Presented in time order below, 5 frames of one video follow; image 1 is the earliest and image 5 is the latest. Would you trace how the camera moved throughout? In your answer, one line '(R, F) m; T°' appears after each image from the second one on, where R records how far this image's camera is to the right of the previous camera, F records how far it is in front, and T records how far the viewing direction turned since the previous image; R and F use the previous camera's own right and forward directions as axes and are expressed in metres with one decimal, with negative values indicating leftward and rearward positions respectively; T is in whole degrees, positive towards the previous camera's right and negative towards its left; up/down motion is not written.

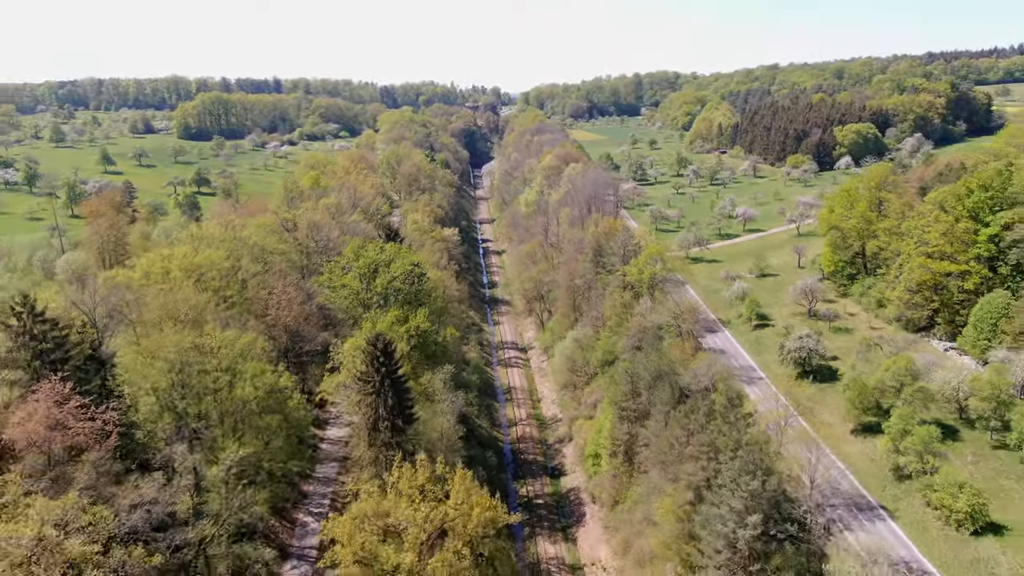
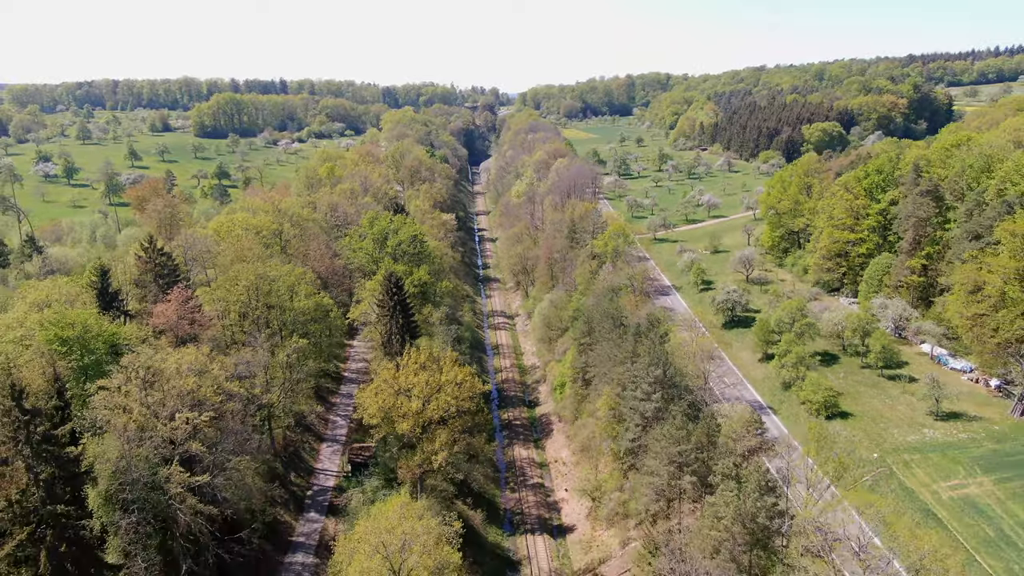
(+1.4, -12.6) m; 0°
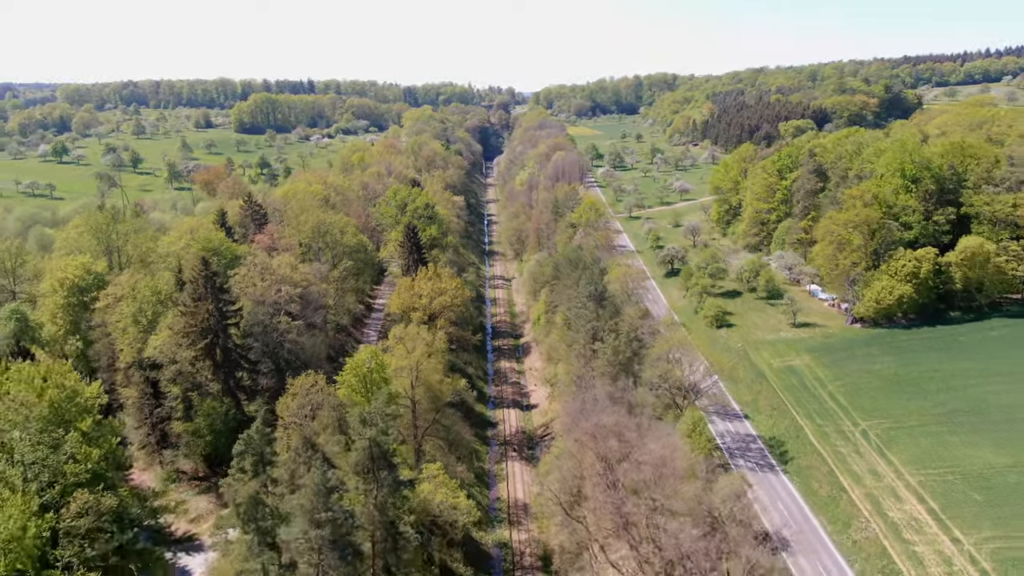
(+3.2, -19.6) m; -1°
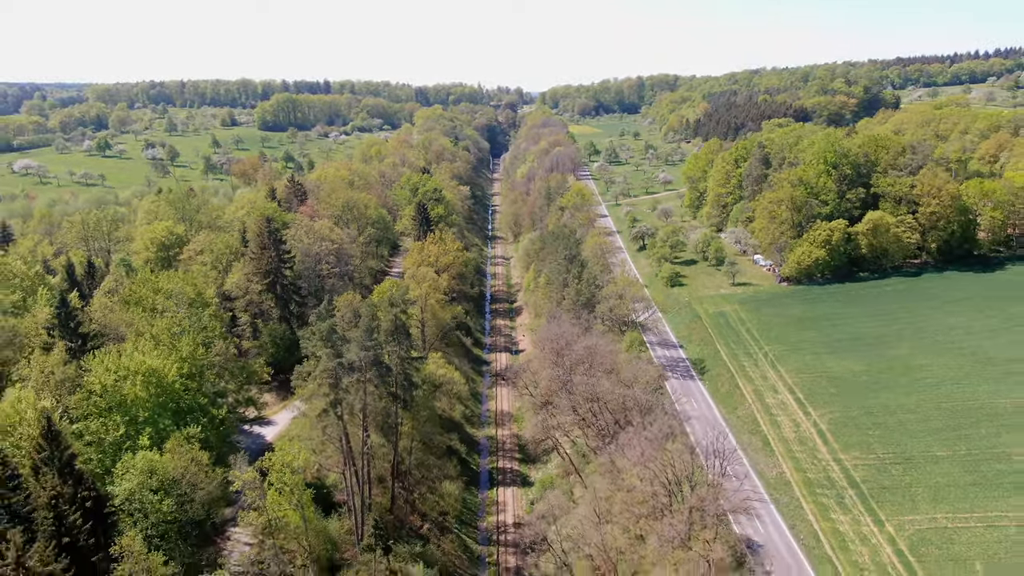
(+2.0, -15.0) m; -1°
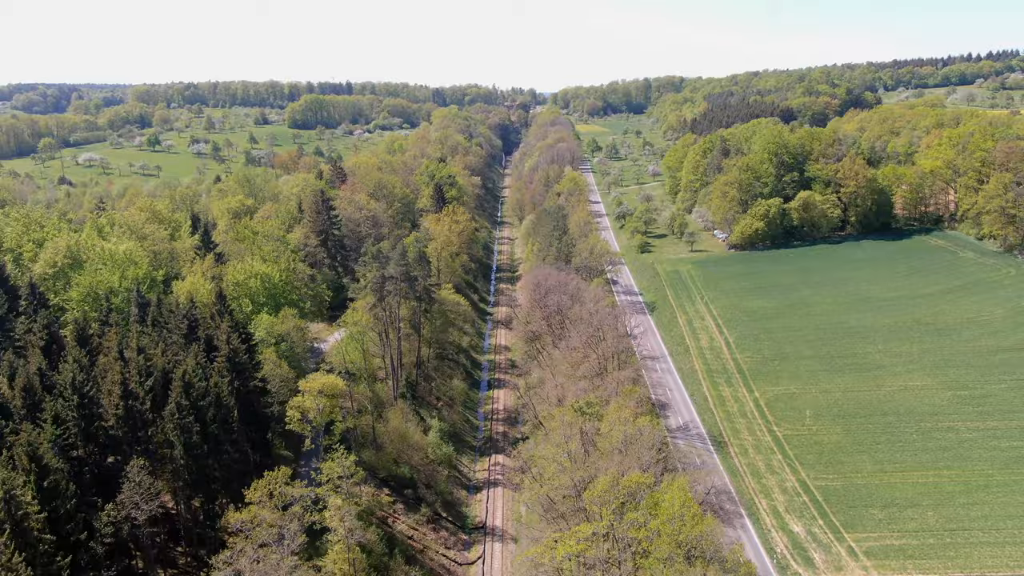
(+2.1, -18.4) m; -1°
